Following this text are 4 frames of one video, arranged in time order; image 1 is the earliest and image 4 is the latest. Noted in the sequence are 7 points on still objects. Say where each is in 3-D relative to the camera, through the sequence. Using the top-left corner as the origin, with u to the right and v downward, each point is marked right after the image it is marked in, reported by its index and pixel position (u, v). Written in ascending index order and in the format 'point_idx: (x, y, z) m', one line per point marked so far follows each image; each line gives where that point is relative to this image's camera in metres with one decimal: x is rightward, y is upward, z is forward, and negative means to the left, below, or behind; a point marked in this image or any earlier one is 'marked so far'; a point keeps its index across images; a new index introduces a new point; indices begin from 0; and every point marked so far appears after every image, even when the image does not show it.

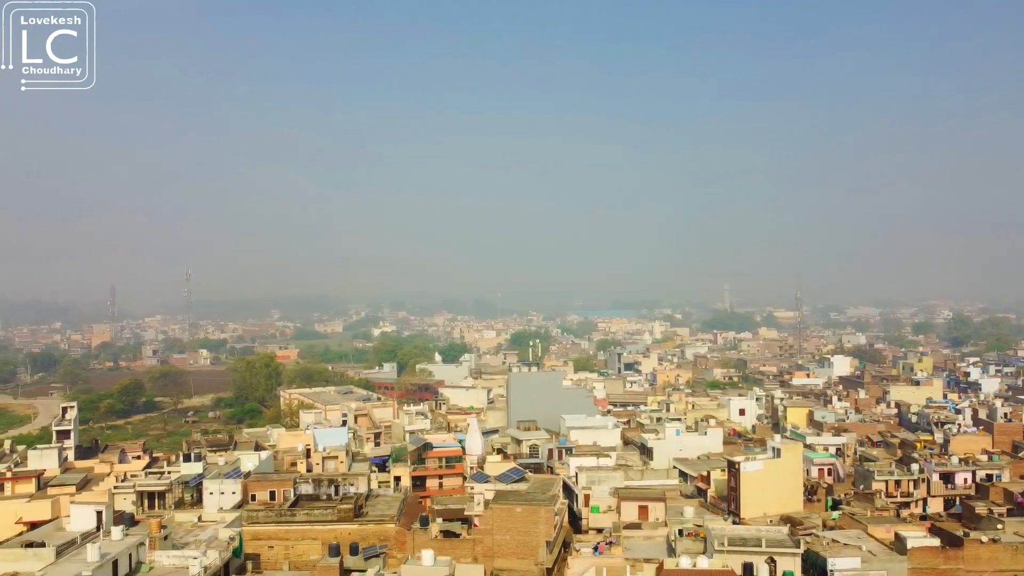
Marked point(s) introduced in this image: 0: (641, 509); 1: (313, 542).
0: (+2.8, -4.8, +17.8) m
1: (-4.1, -5.1, +16.8) m
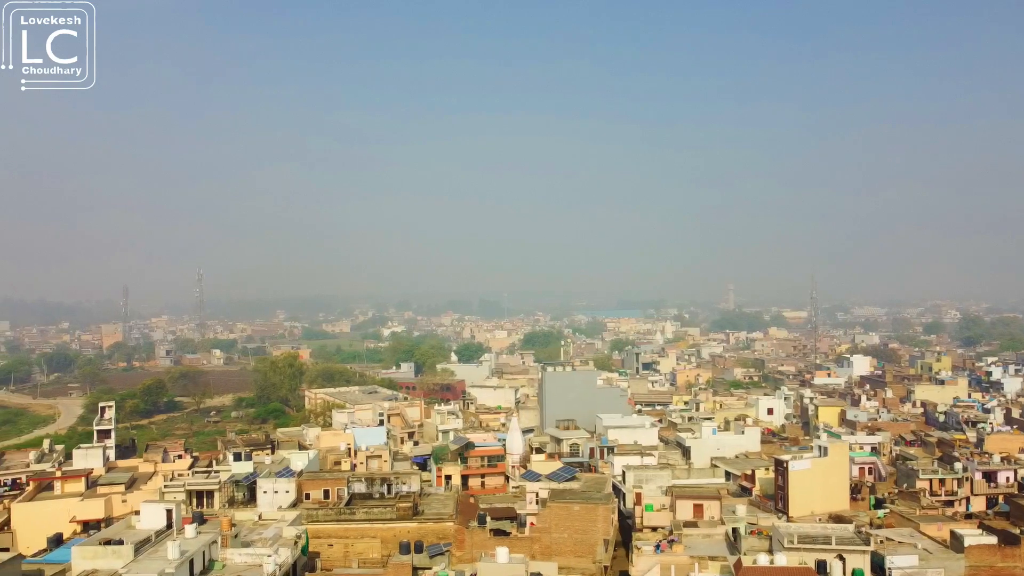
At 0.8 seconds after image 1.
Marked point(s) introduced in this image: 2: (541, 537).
0: (+4.0, -4.7, +17.9) m
1: (-2.9, -5.1, +16.9) m
2: (+0.6, -5.1, +17.2) m
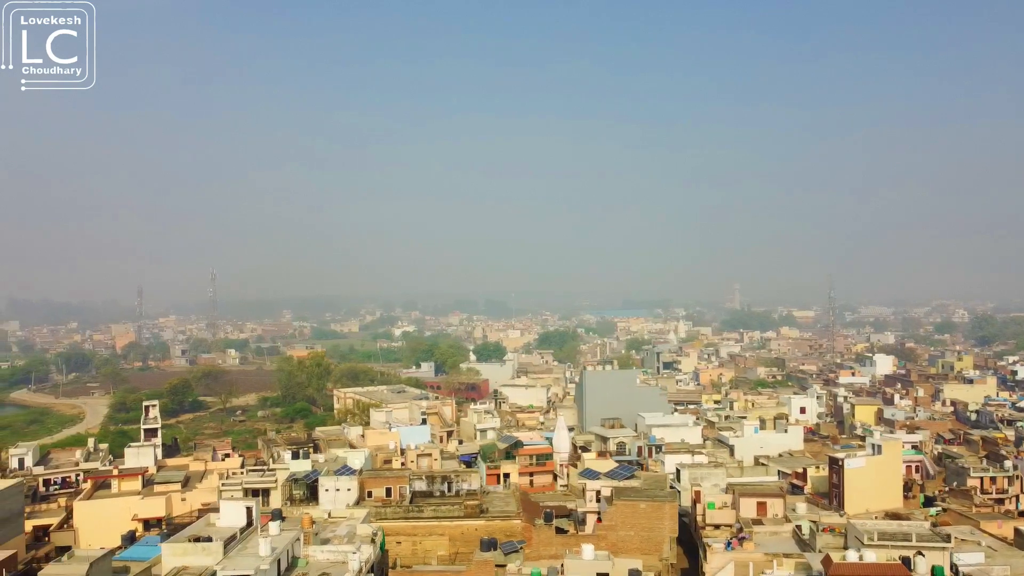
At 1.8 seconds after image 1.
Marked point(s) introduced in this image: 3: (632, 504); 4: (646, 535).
0: (+5.4, -4.7, +18.0) m
1: (-1.5, -5.1, +16.9) m
2: (+2.0, -5.1, +17.2) m
3: (+2.5, -4.5, +17.3) m
4: (+2.8, -5.1, +17.2) m
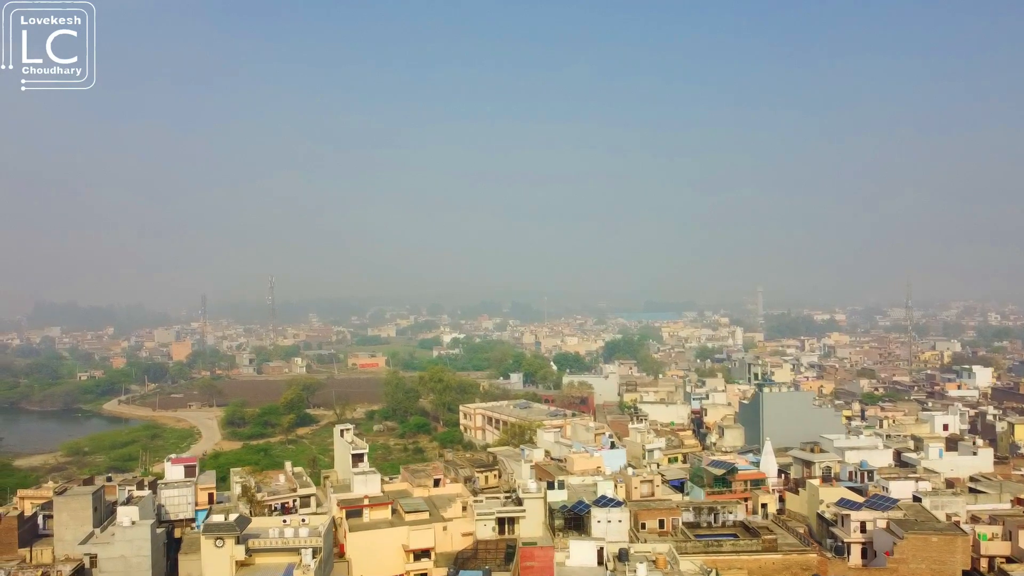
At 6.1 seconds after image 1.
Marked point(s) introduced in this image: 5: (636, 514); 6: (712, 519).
0: (+11.6, -5.5, +18.3) m
1: (+4.7, -5.9, +17.2) m
2: (+8.2, -5.9, +17.6) m
3: (+8.7, -5.3, +17.6) m
4: (+9.0, -5.9, +17.5) m
5: (+2.8, -5.2, +19.2) m
6: (+4.7, -5.4, +19.2) m
